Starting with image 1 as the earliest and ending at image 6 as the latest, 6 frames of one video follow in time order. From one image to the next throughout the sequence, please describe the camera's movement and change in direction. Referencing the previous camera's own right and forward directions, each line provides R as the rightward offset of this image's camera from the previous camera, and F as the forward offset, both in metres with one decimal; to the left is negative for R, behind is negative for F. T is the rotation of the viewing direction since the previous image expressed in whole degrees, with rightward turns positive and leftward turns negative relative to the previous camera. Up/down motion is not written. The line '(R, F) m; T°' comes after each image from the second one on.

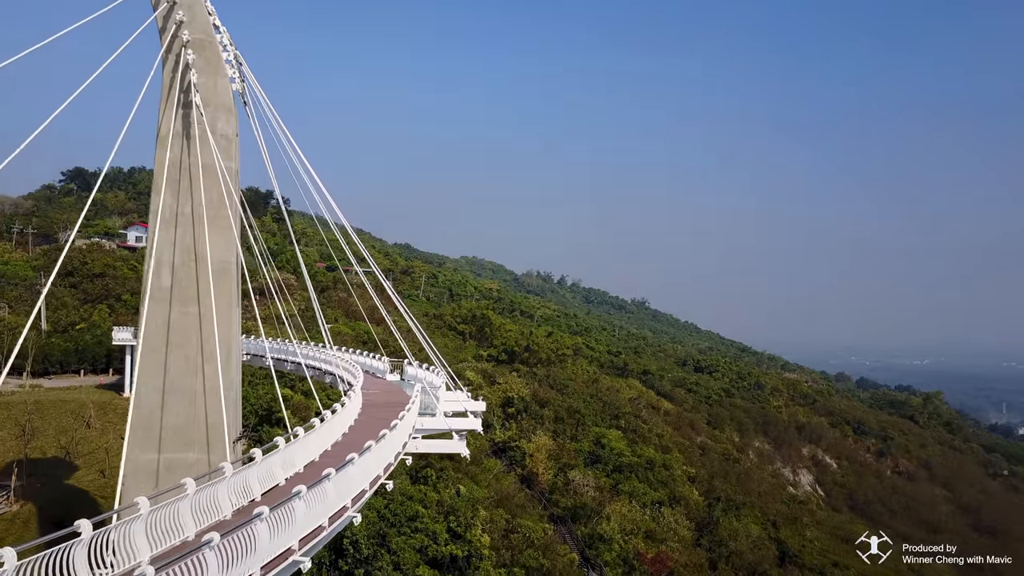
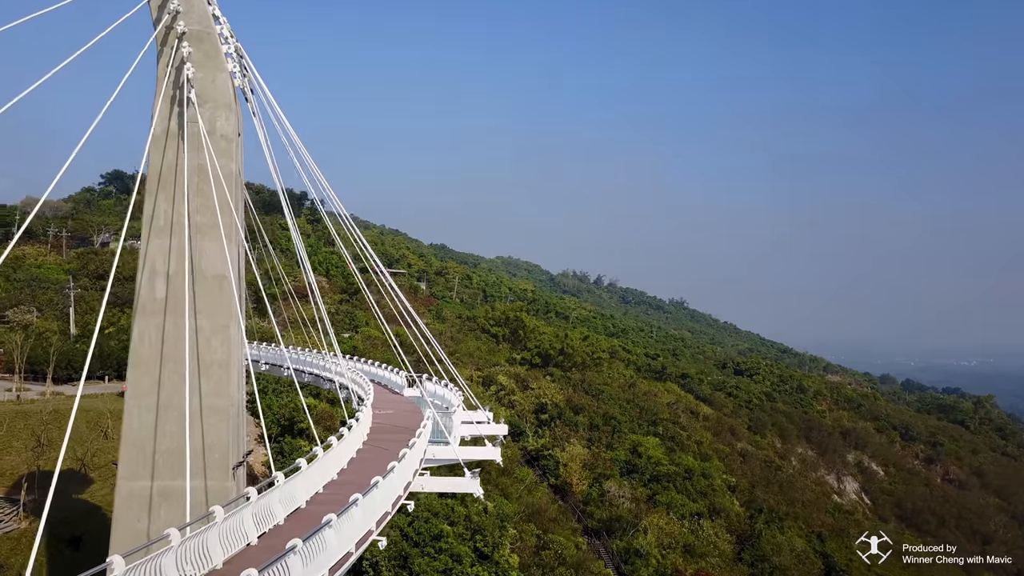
(+0.2, +1.1) m; -3°
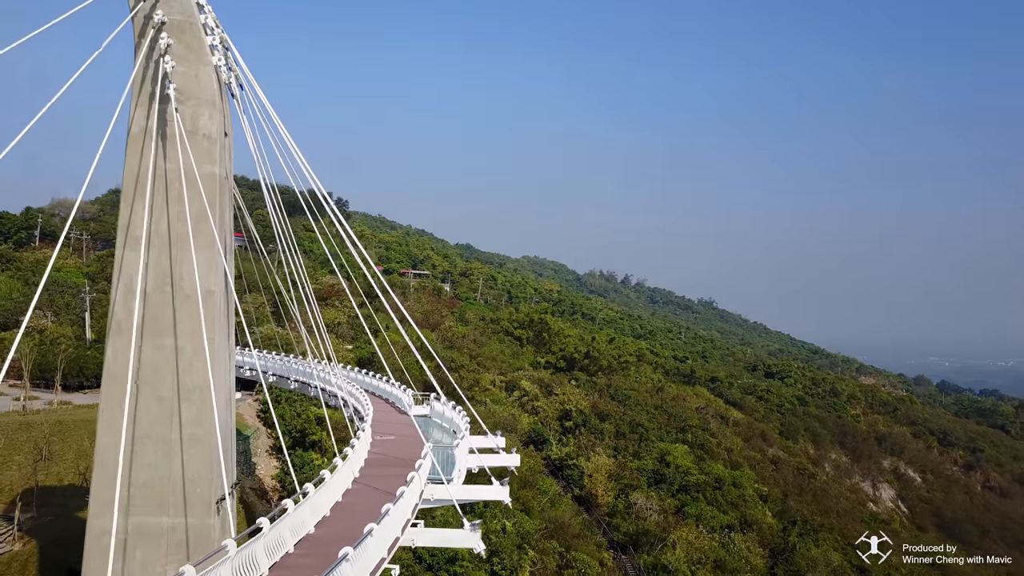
(+0.2, +1.0) m; -2°
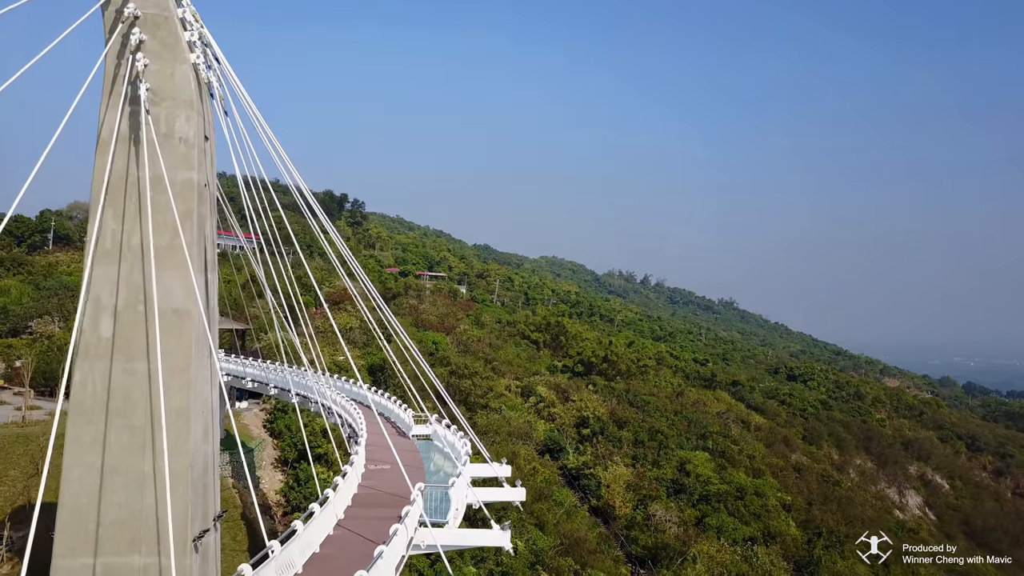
(+0.2, +0.8) m; -2°
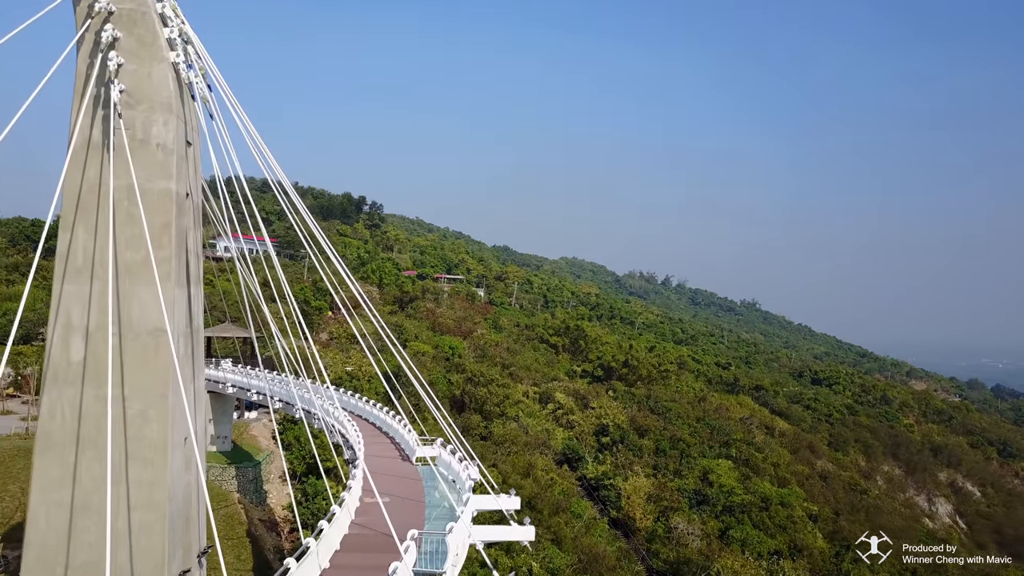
(+0.1, +0.8) m; -2°
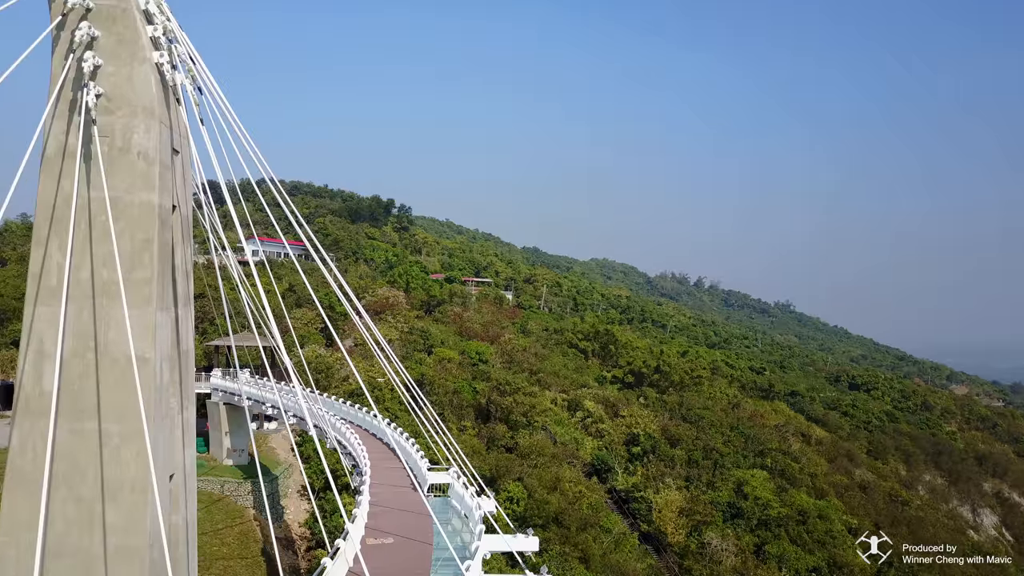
(+0.1, +0.8) m; -2°
